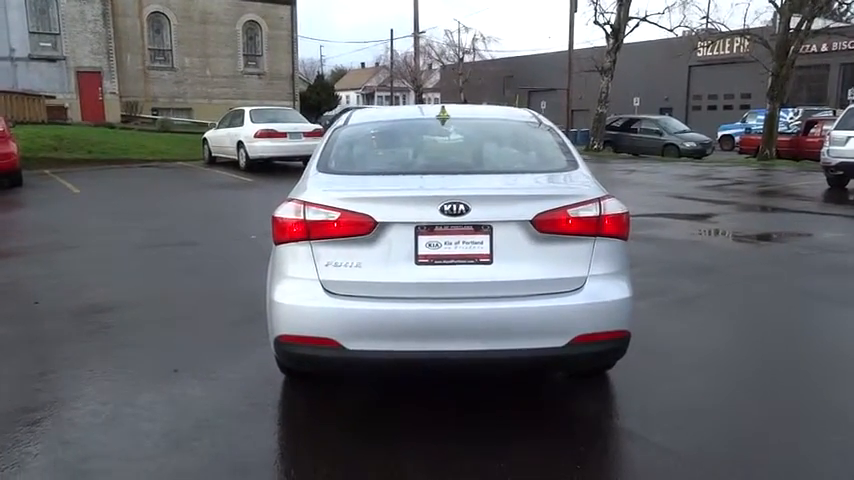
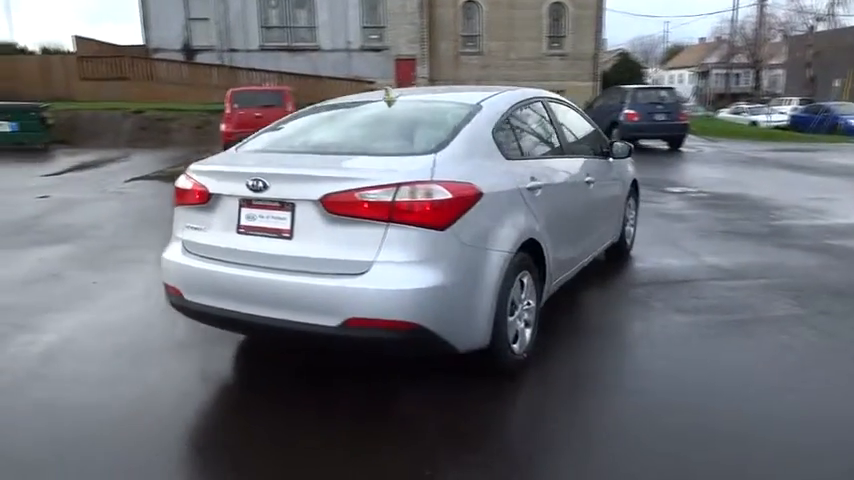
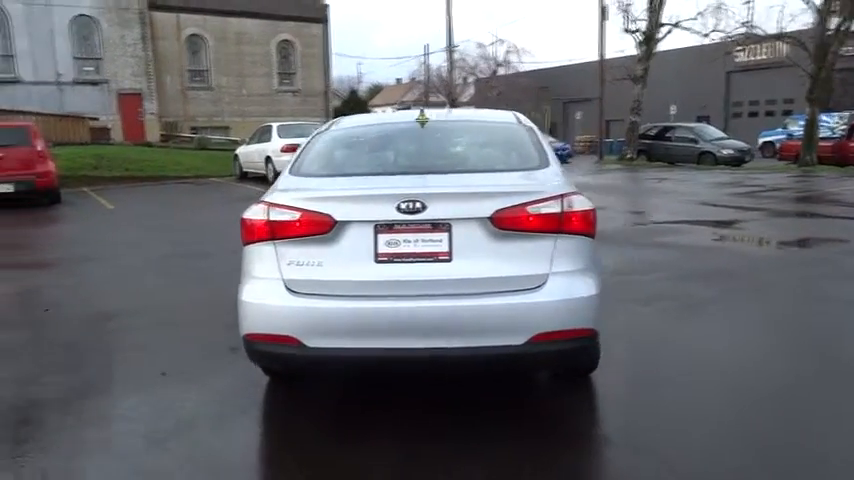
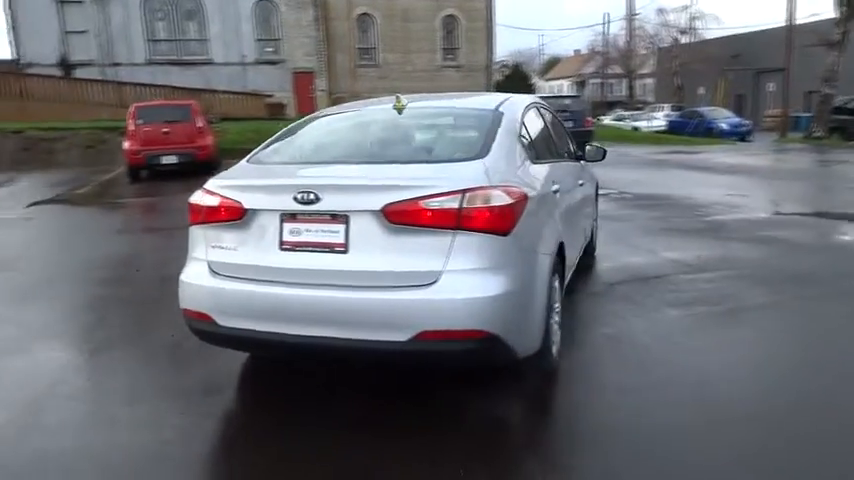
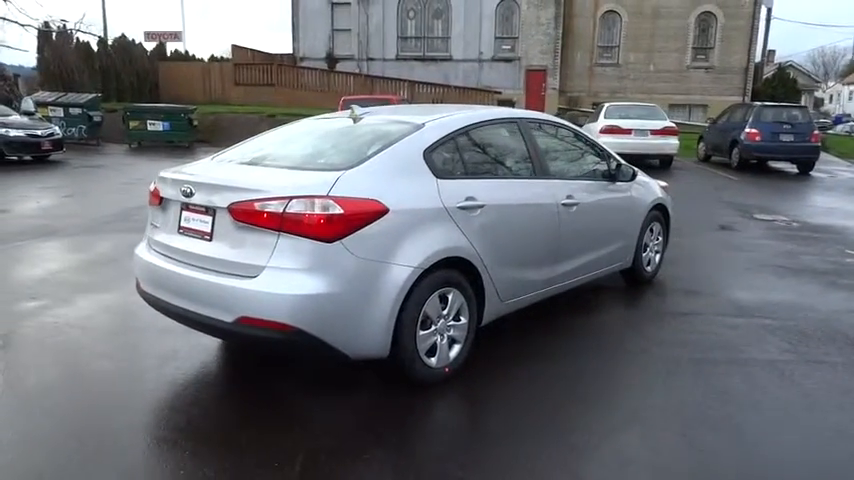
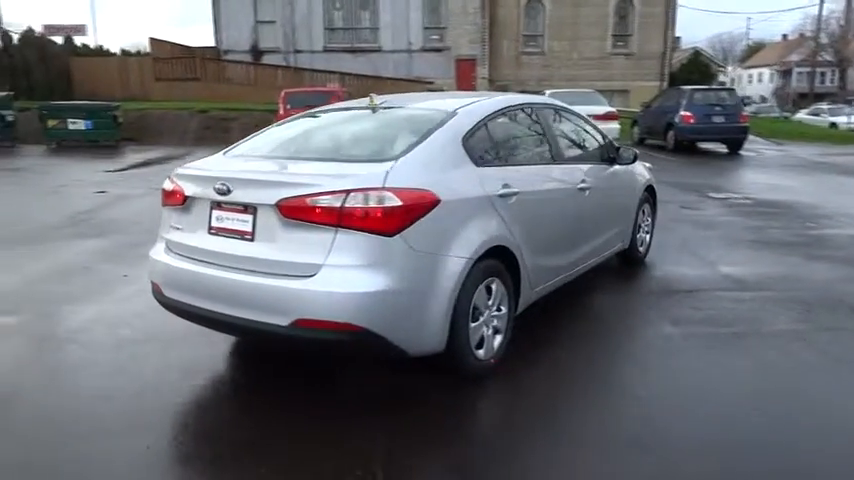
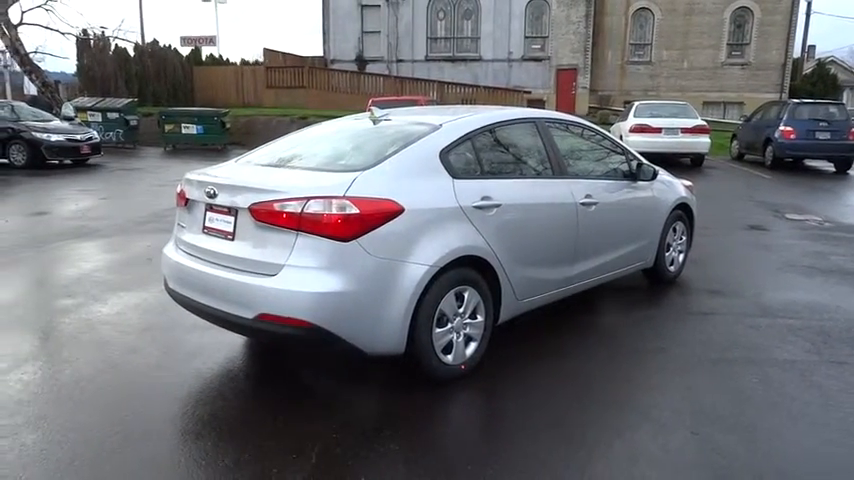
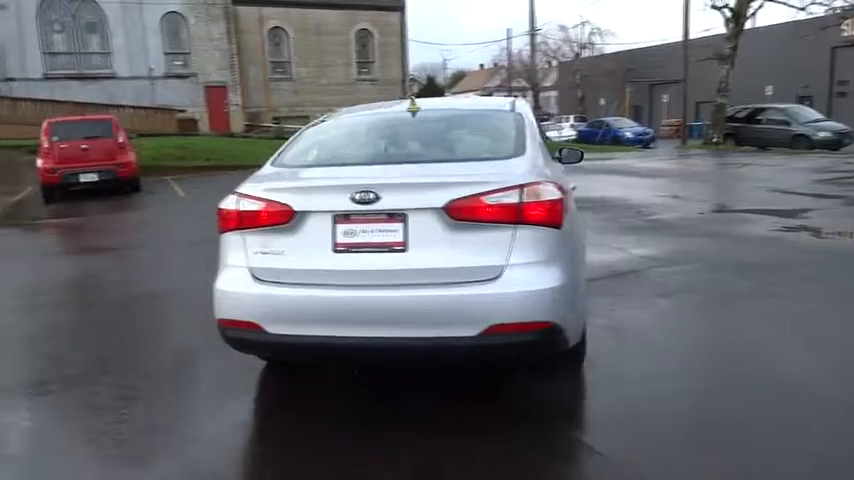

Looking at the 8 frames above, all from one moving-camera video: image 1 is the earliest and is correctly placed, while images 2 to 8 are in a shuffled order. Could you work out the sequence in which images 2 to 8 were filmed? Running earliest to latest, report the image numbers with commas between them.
3, 8, 4, 2, 6, 5, 7
